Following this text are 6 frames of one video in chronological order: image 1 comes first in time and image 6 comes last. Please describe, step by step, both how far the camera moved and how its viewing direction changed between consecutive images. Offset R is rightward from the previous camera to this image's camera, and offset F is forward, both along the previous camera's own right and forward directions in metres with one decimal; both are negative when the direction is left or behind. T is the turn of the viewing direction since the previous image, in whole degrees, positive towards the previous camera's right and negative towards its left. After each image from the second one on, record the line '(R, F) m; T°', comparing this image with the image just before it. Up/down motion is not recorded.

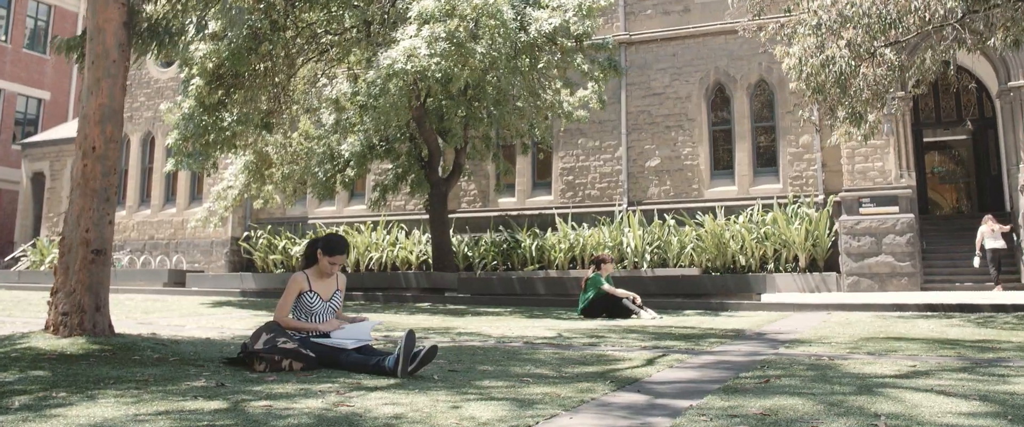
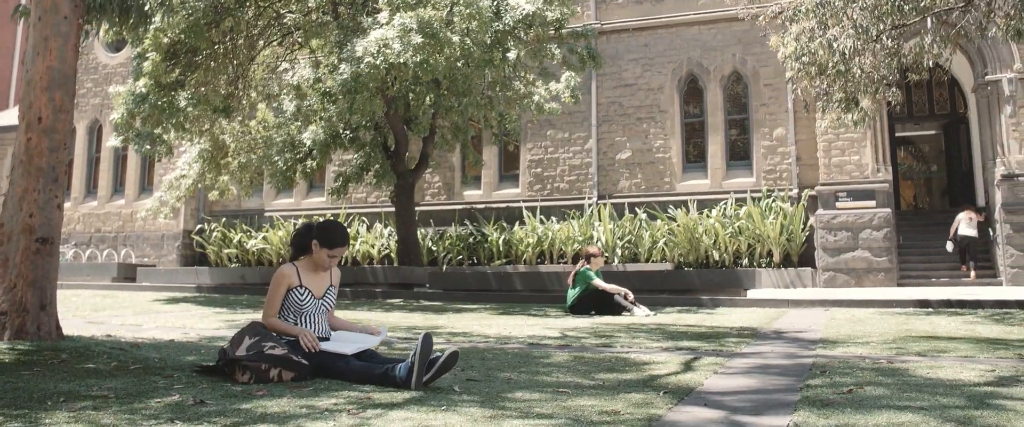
(-0.4, +0.6) m; +3°
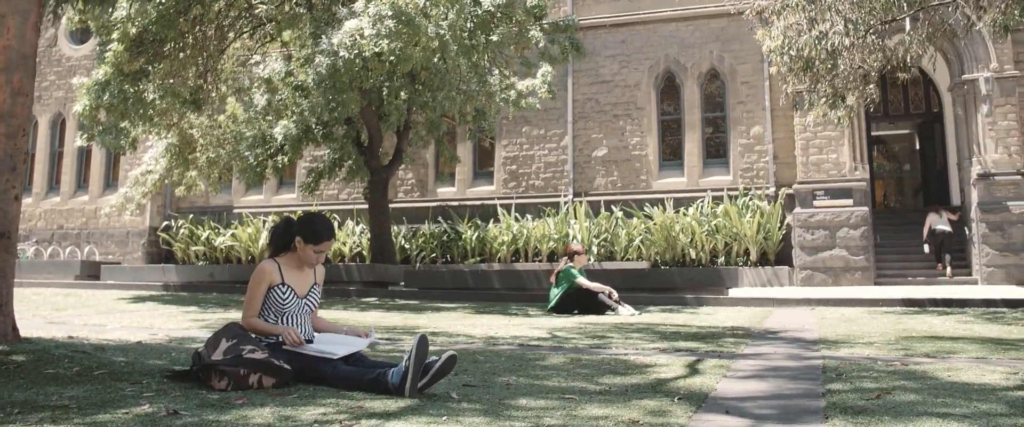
(-0.1, +0.3) m; +2°
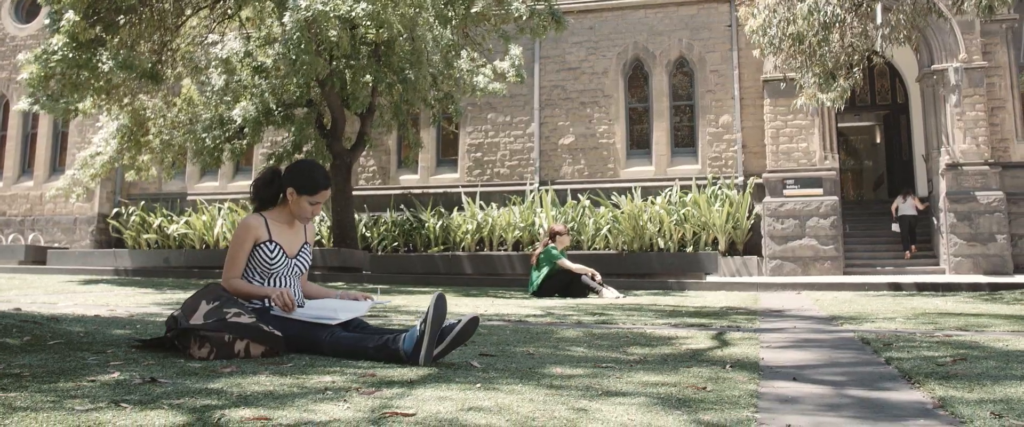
(-0.3, +0.4) m; +3°
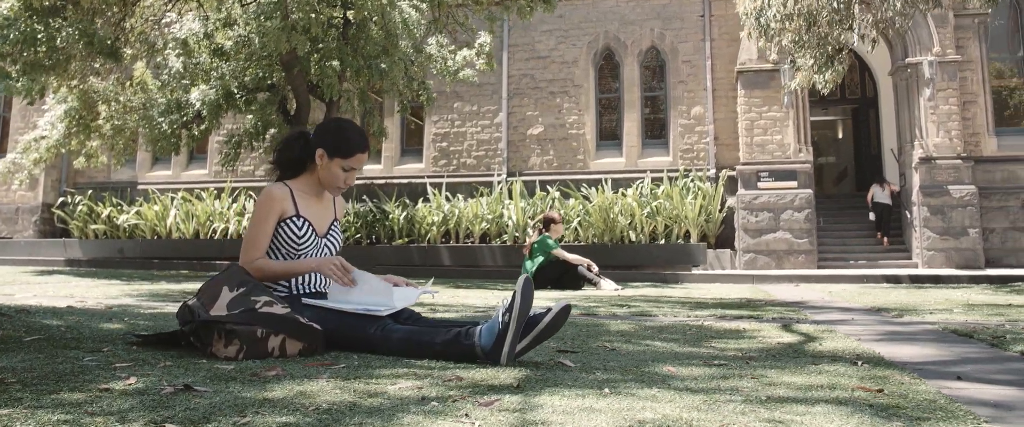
(-0.4, +0.5) m; +3°
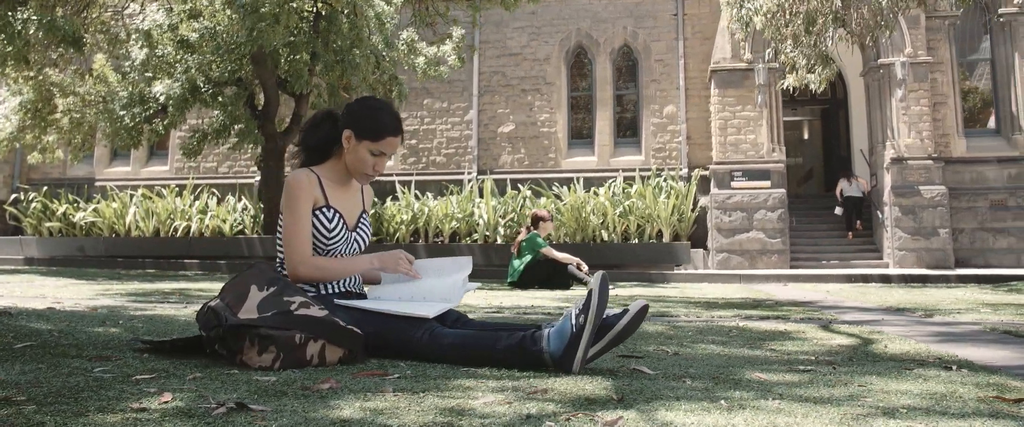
(-0.3, +0.3) m; +3°
